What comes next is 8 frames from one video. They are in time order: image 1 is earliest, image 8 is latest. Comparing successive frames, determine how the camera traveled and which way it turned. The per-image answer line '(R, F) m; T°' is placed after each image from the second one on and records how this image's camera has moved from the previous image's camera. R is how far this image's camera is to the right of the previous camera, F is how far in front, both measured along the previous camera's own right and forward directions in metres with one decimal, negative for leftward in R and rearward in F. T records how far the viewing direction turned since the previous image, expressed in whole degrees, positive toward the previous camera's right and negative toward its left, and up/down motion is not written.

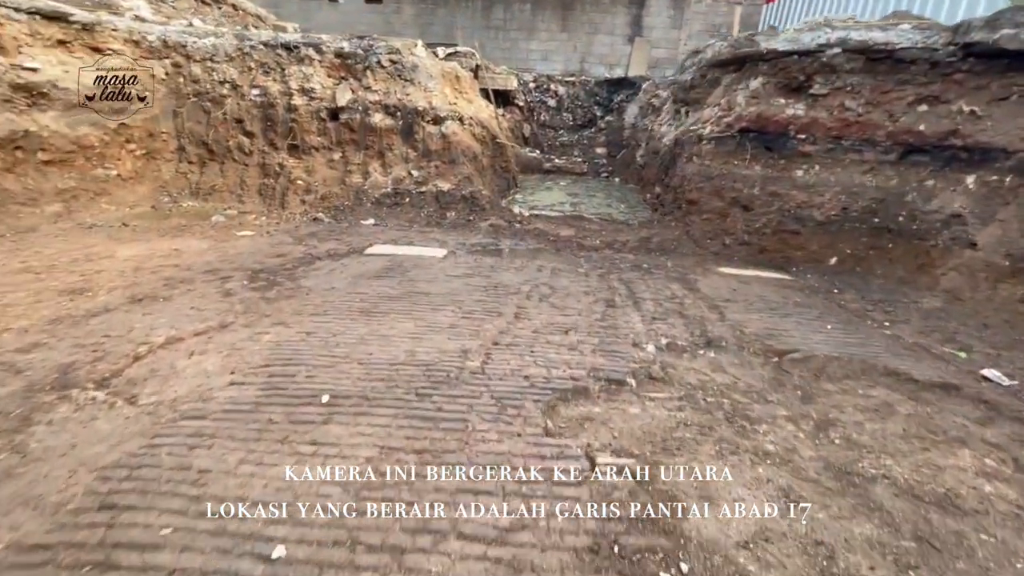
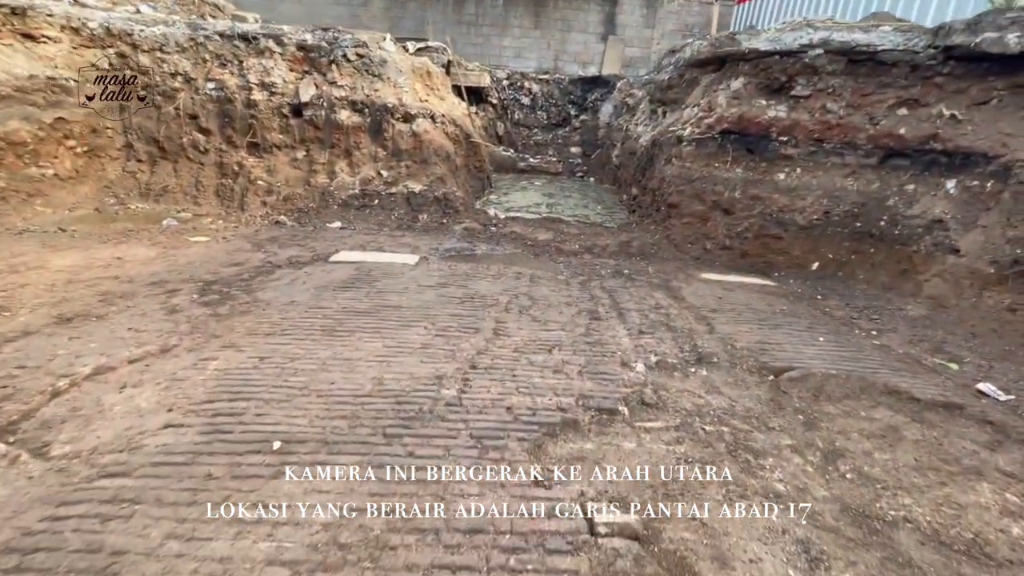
(0.0, +0.3) m; +3°
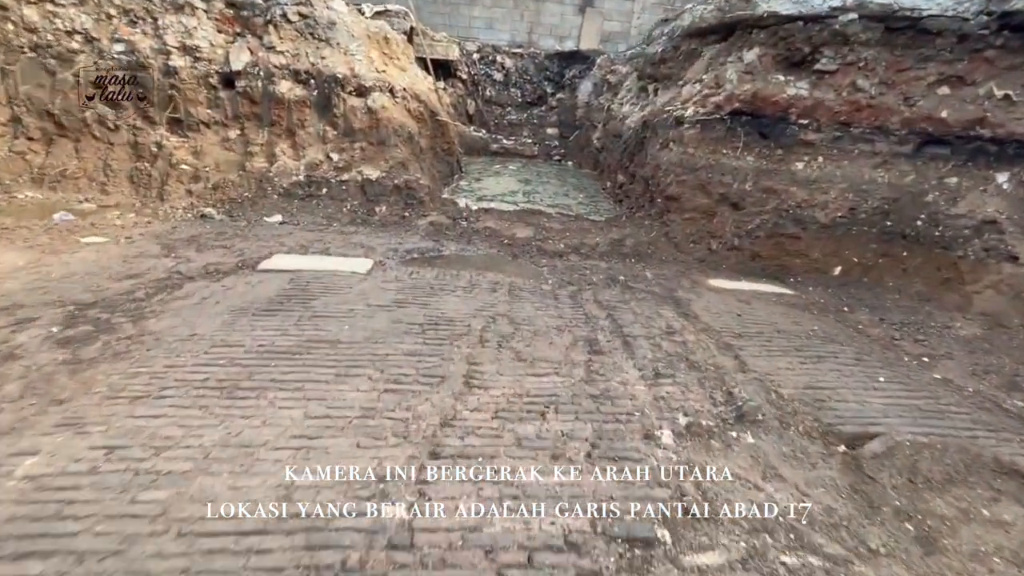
(0.0, +0.8) m; +3°
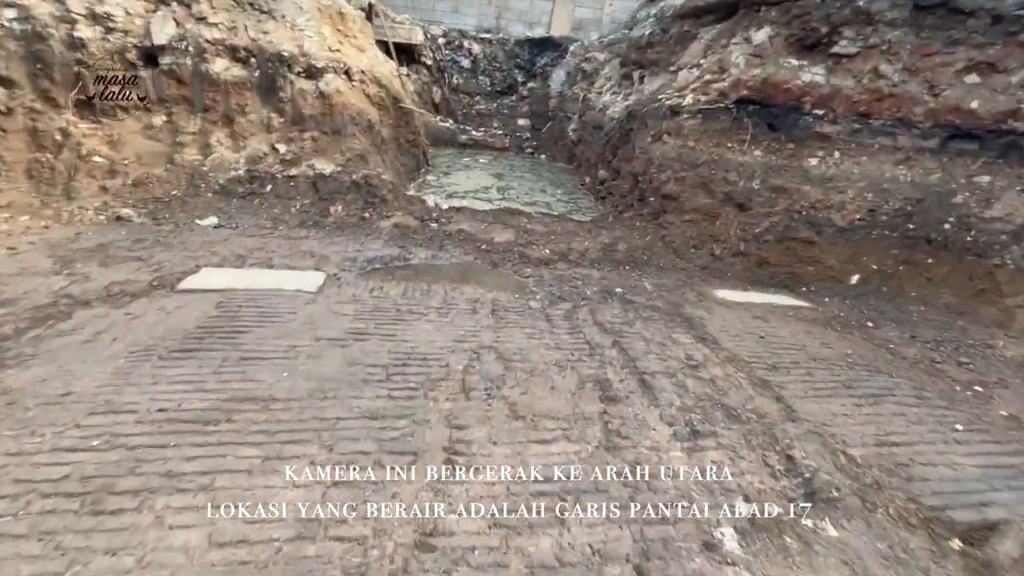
(-0.1, +0.6) m; +4°
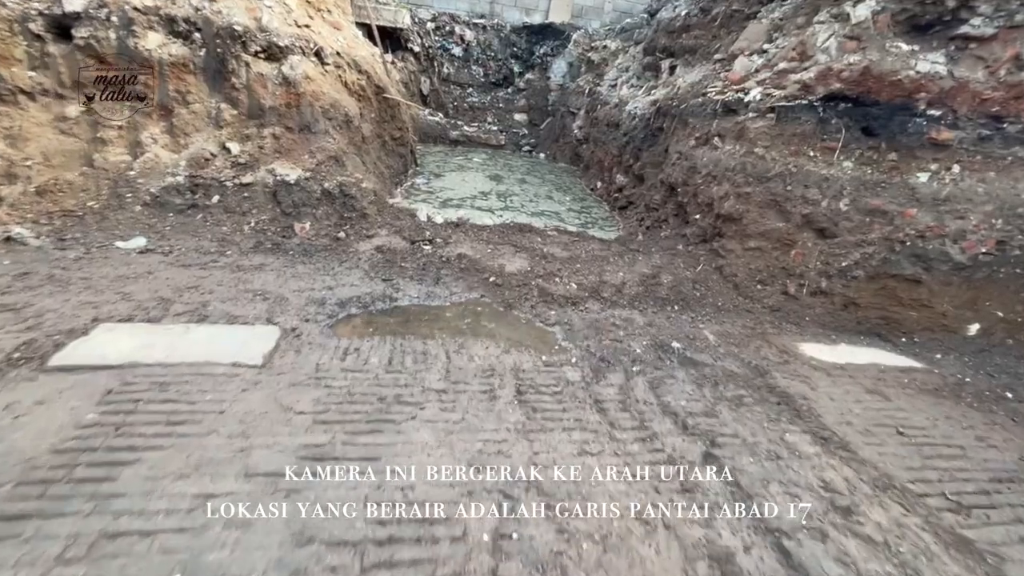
(-0.2, +1.0) m; +2°
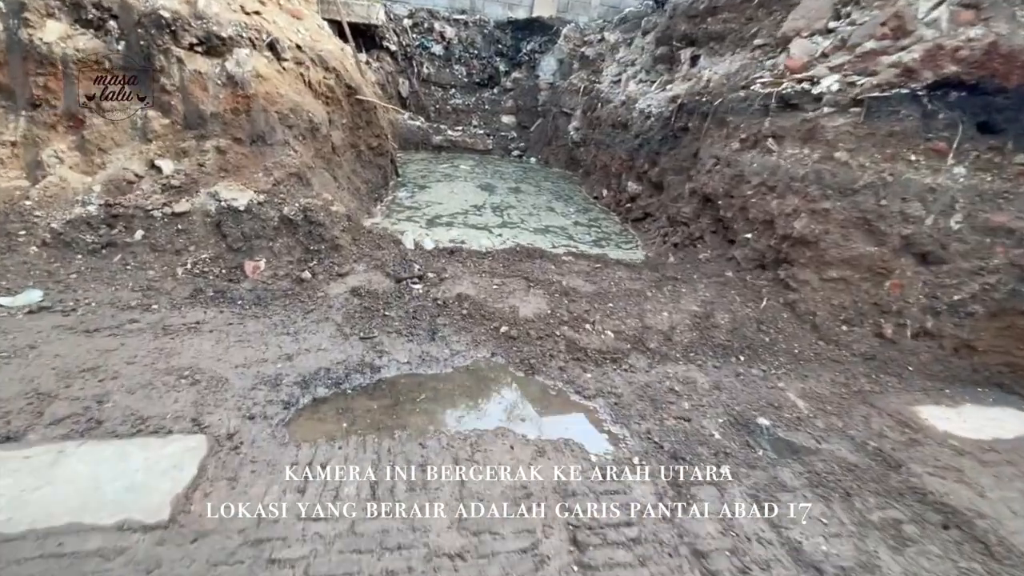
(-0.2, +0.8) m; +2°
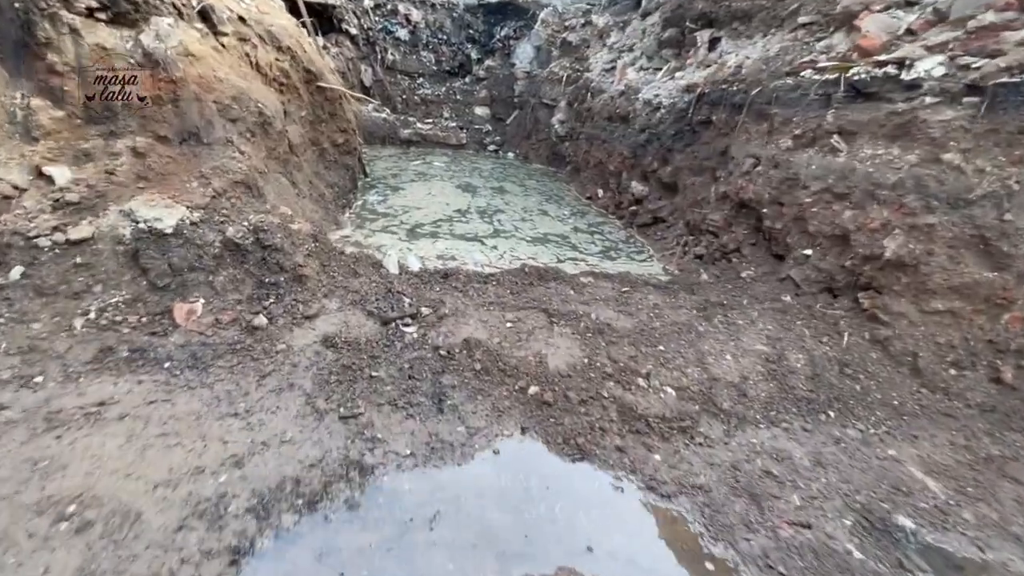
(-0.3, +0.7) m; +4°
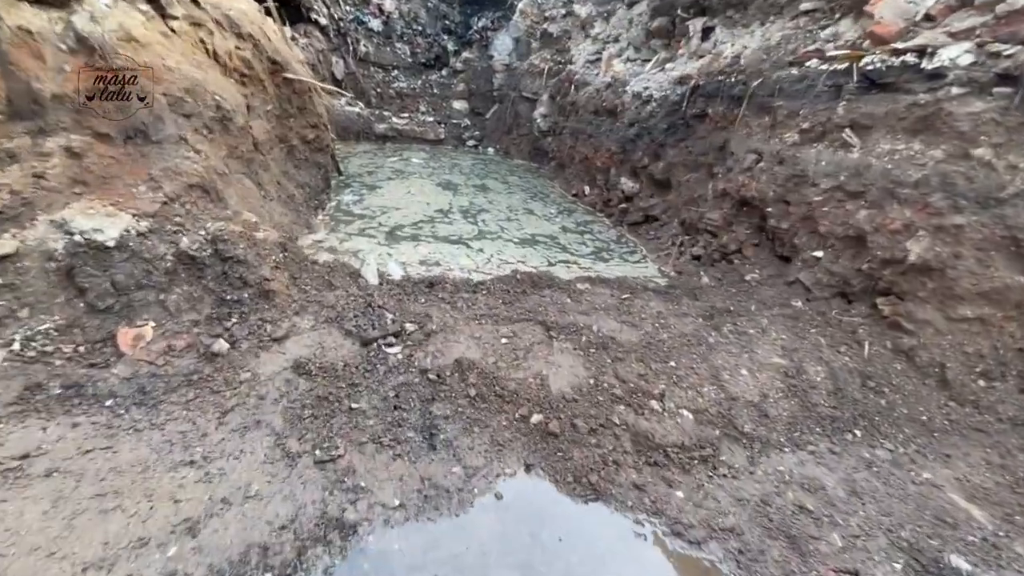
(-0.1, +0.2) m; +3°
